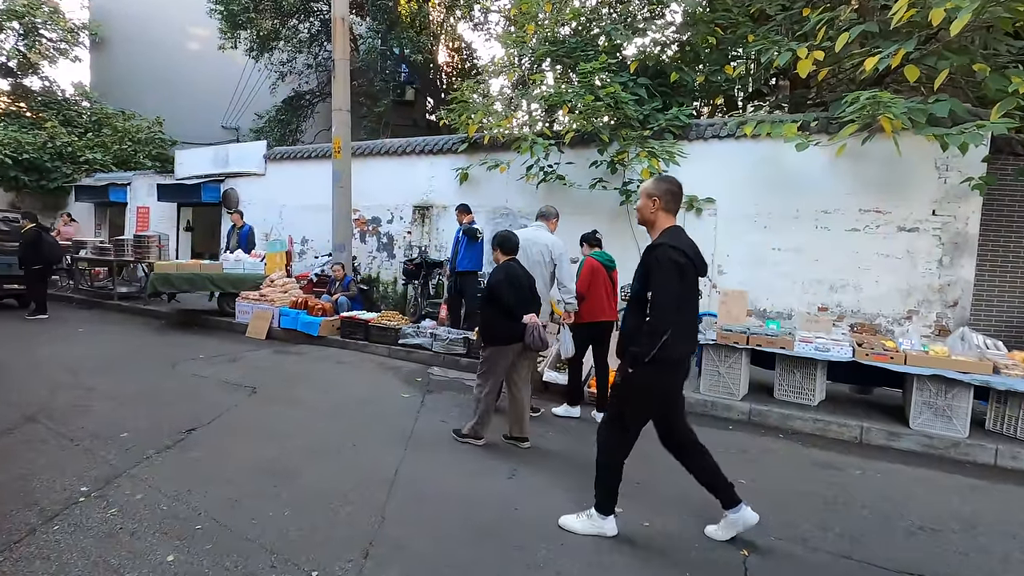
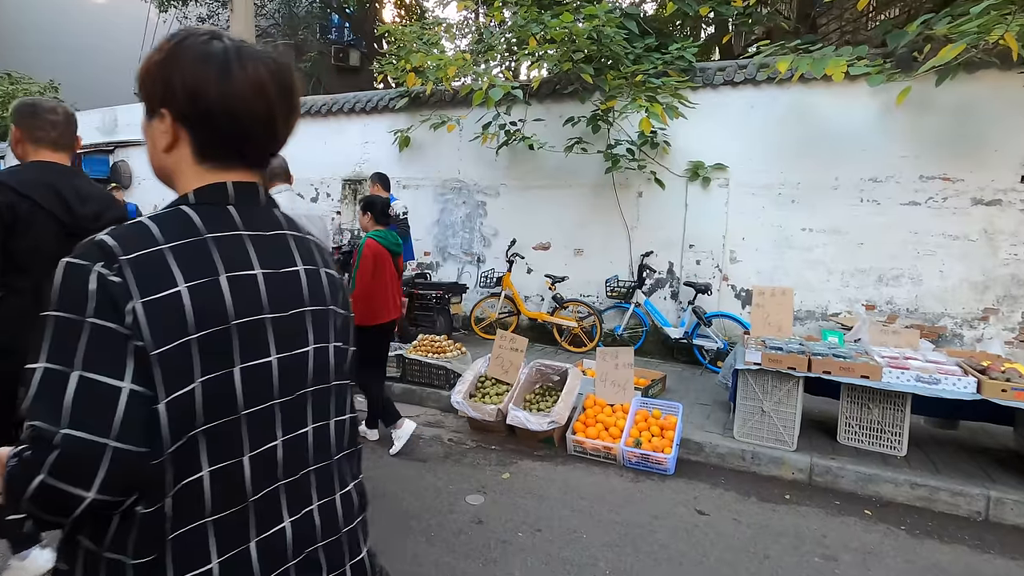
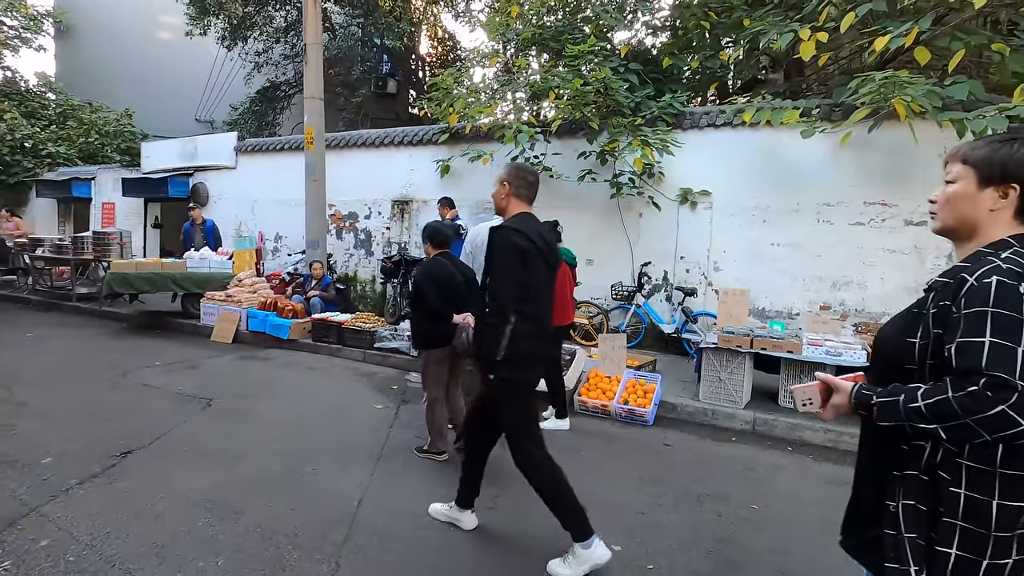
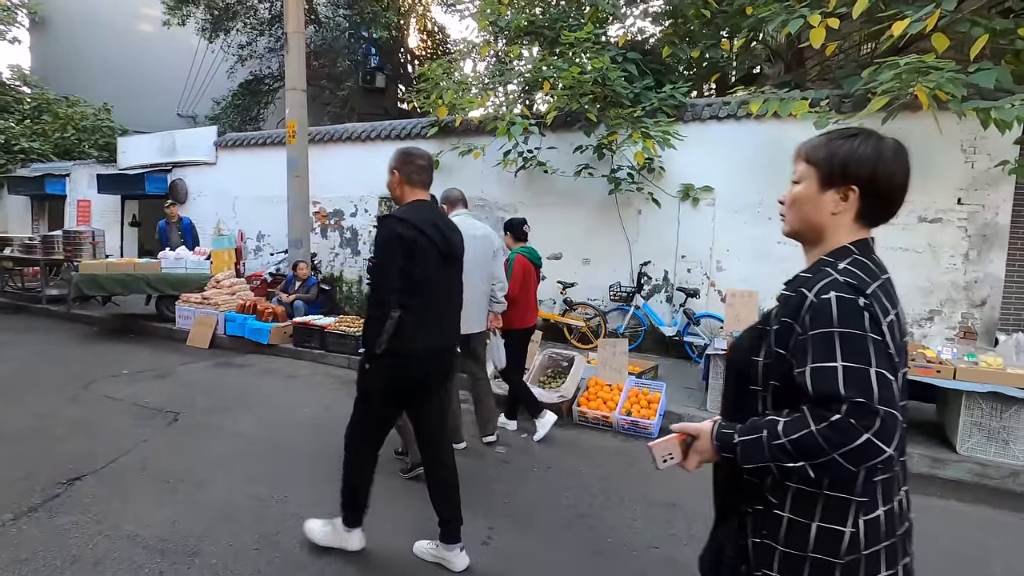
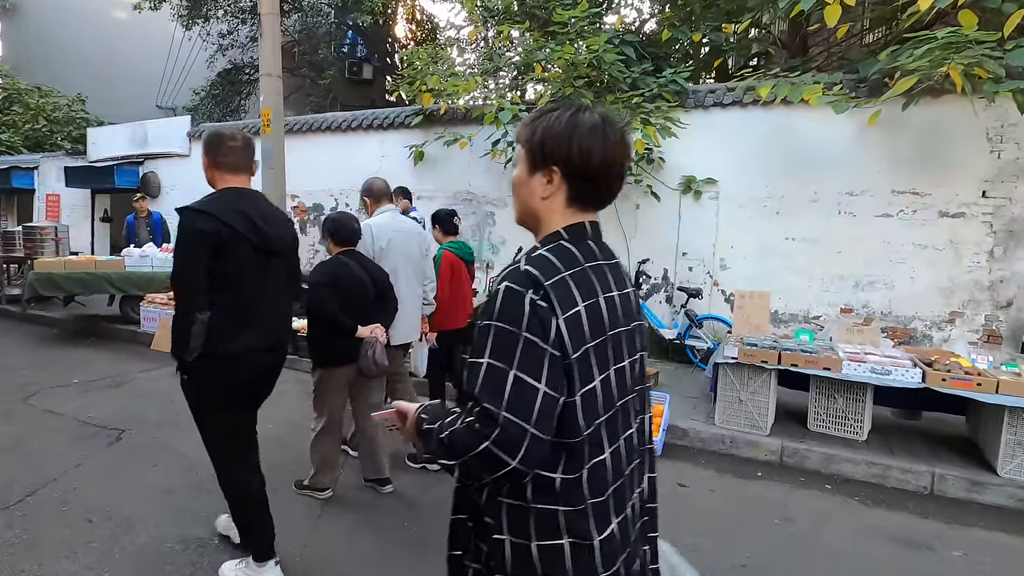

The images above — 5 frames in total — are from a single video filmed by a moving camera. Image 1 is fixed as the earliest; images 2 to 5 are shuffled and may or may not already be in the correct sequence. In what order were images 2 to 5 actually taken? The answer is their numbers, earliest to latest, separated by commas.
3, 4, 5, 2
